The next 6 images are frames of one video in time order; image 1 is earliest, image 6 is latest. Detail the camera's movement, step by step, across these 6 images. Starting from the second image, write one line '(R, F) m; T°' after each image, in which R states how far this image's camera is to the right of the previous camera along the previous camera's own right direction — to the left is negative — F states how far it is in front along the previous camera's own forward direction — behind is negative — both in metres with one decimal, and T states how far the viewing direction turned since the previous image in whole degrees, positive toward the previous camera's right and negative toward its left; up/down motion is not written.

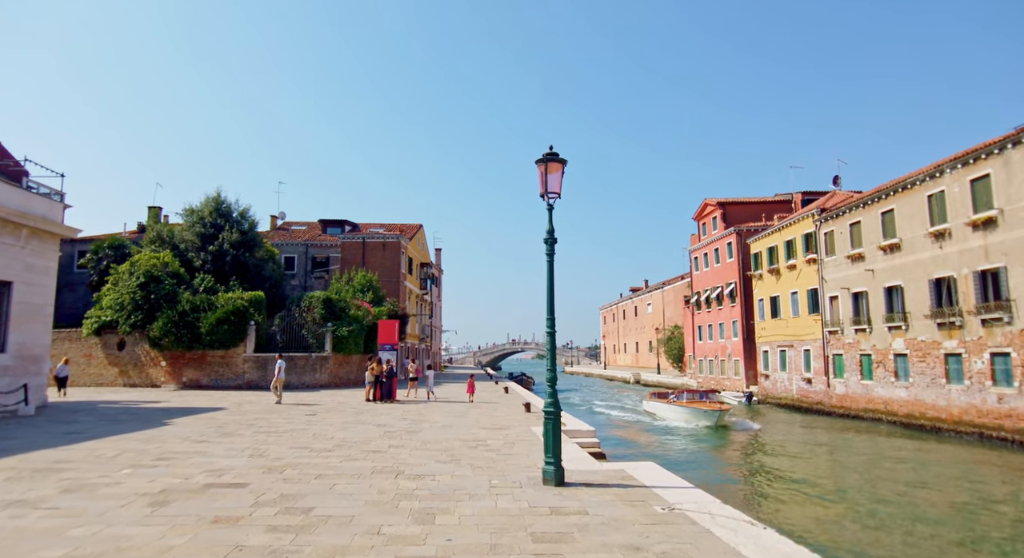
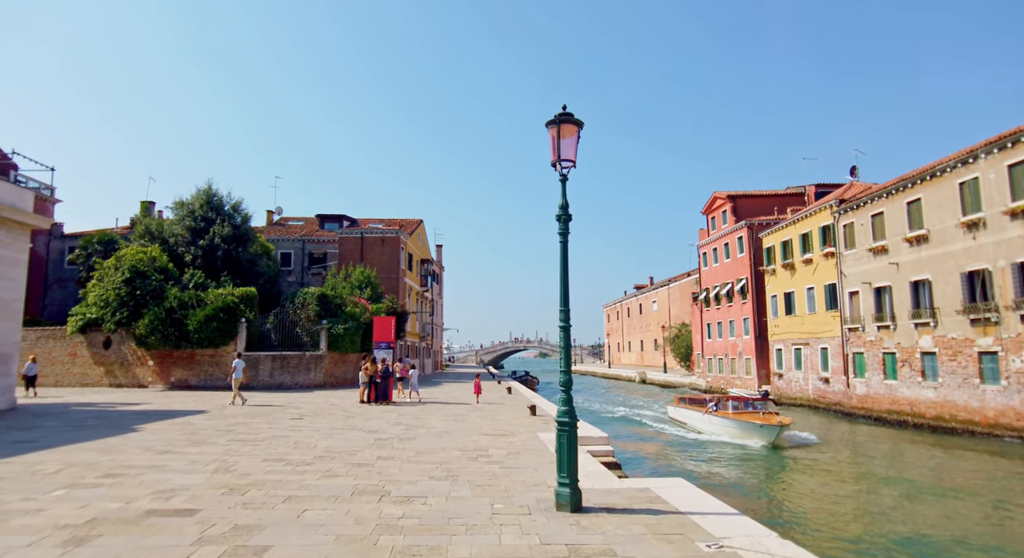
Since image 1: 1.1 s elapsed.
(0.0, +1.3) m; 0°
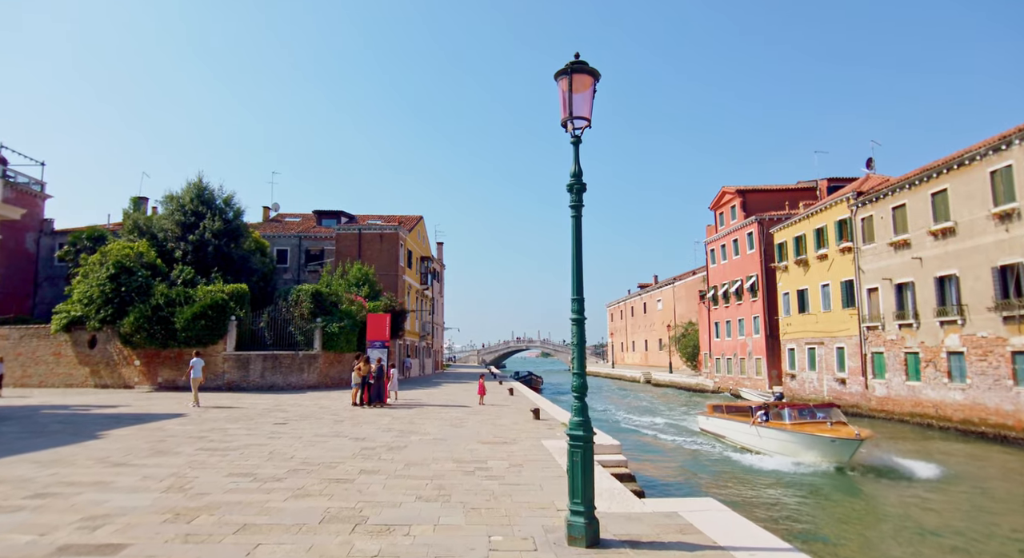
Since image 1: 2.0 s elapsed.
(0.0, +1.2) m; 0°
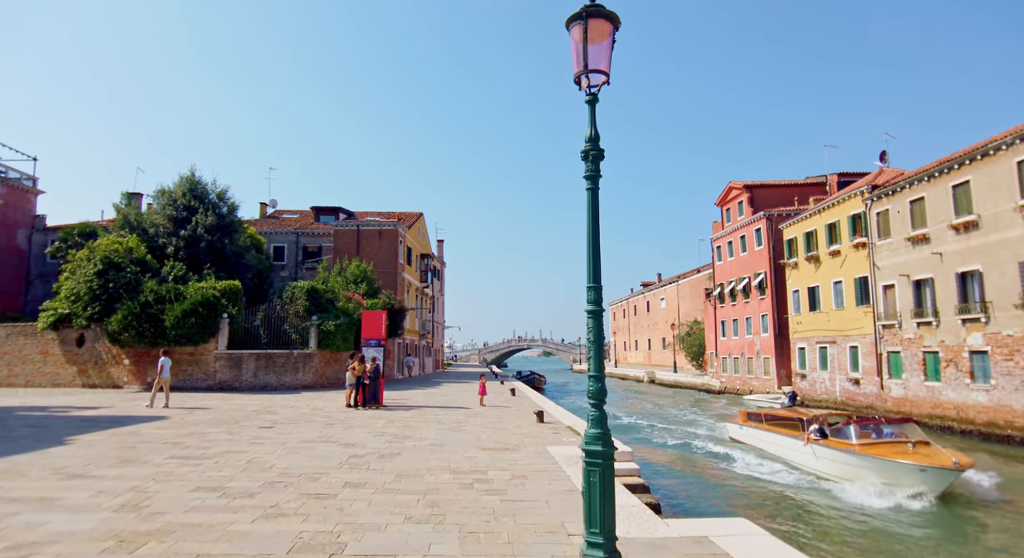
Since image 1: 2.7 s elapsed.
(0.0, +0.9) m; 0°
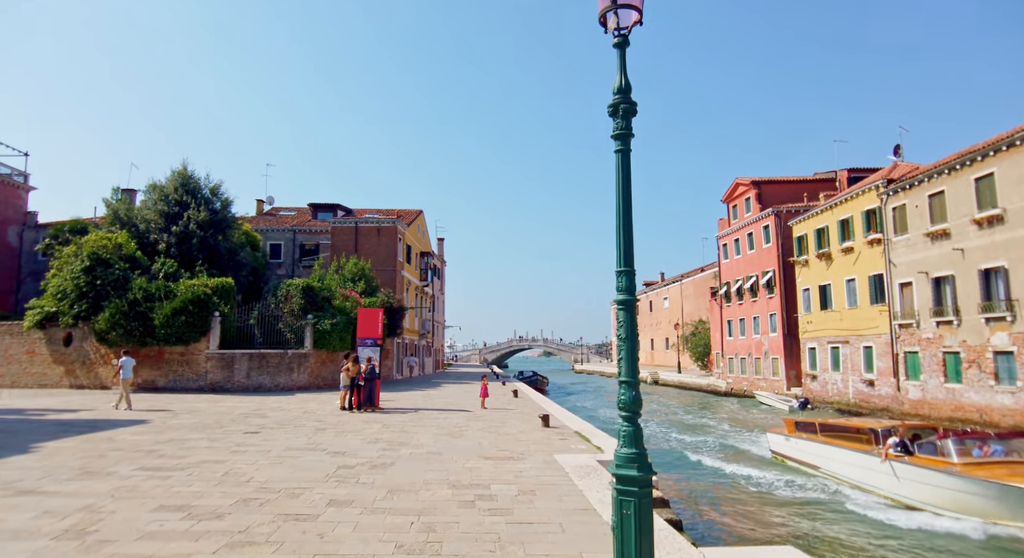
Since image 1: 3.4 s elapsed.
(-0.1, +0.9) m; 0°
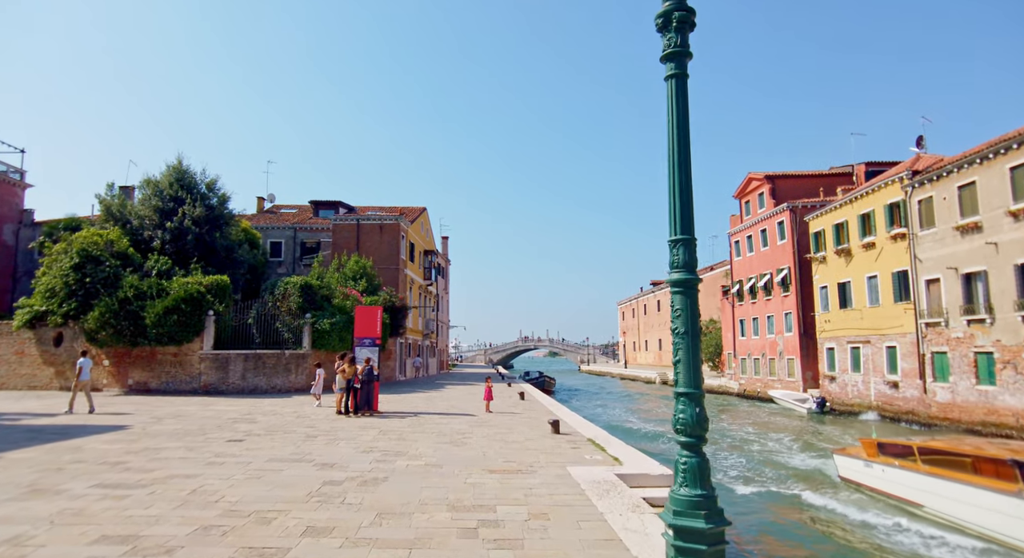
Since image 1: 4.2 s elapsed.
(0.0, +1.1) m; -1°
